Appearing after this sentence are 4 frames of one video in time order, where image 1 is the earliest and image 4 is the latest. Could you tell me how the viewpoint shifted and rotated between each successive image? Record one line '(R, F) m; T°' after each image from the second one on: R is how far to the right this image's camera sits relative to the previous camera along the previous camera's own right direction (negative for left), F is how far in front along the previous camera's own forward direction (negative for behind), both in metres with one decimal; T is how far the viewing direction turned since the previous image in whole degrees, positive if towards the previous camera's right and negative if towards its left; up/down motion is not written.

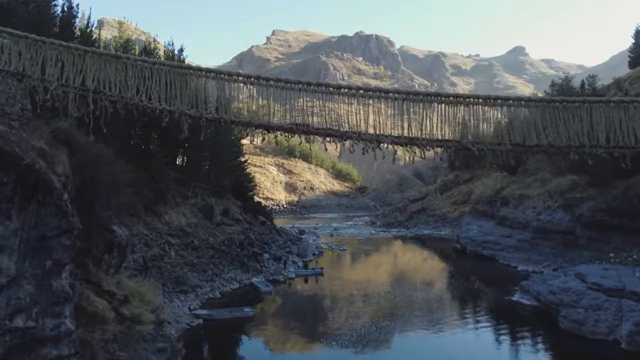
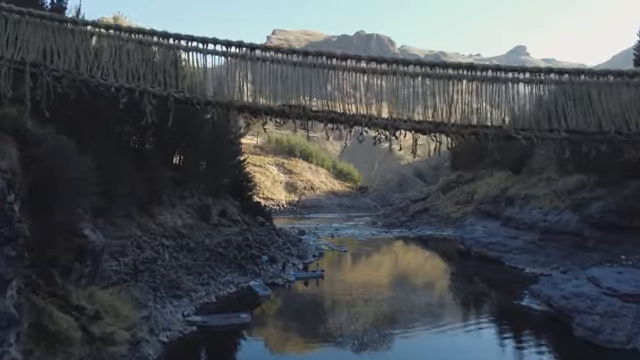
(0.0, +0.9) m; 0°
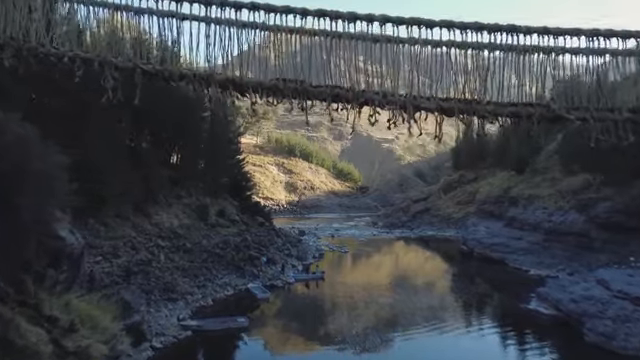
(0.0, +0.6) m; 0°
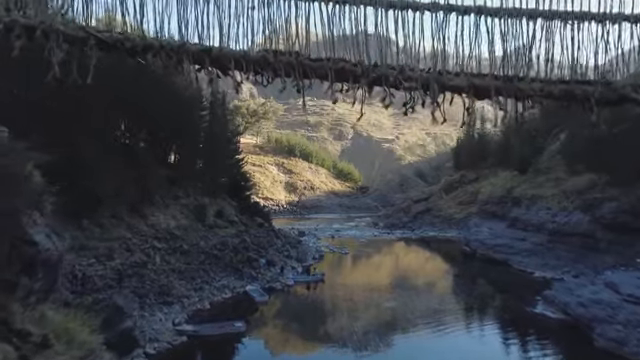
(0.0, +0.6) m; 0°
